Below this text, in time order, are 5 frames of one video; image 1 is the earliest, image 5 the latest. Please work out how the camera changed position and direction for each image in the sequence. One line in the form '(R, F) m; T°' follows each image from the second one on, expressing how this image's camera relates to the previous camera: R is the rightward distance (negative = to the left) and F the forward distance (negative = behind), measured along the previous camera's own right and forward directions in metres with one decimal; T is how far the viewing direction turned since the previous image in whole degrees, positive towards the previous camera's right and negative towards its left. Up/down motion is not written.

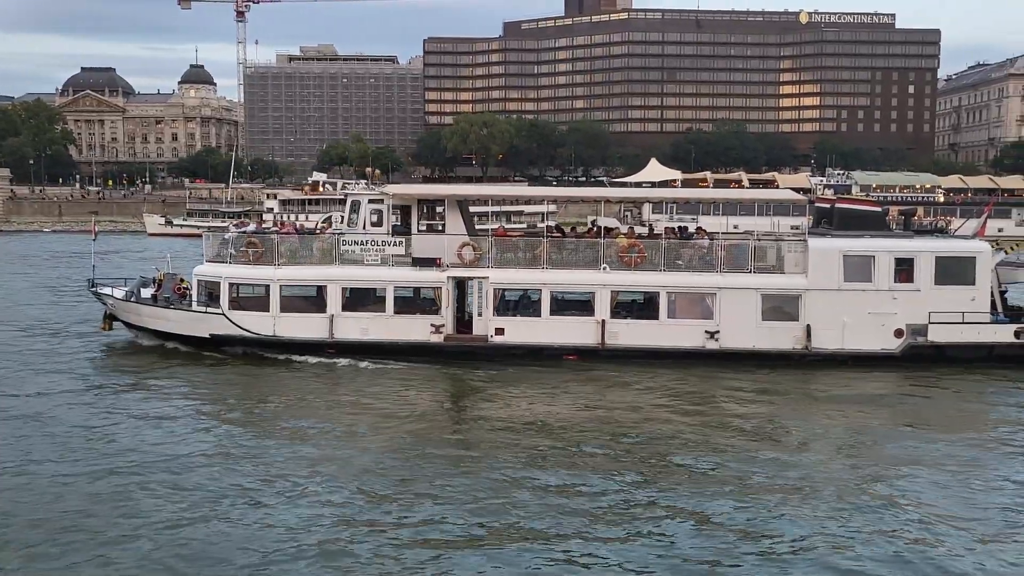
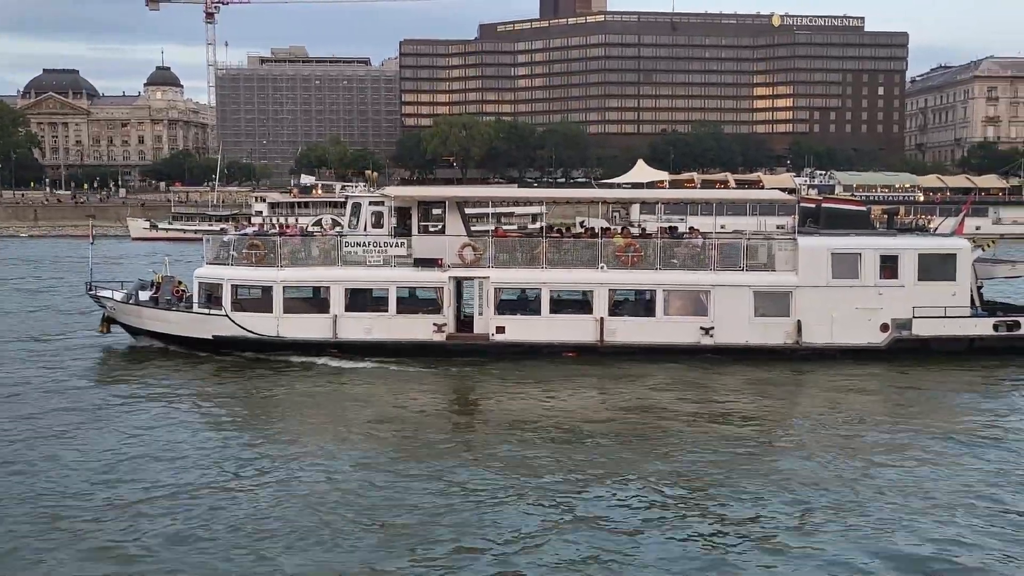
(-1.0, -0.5) m; +2°
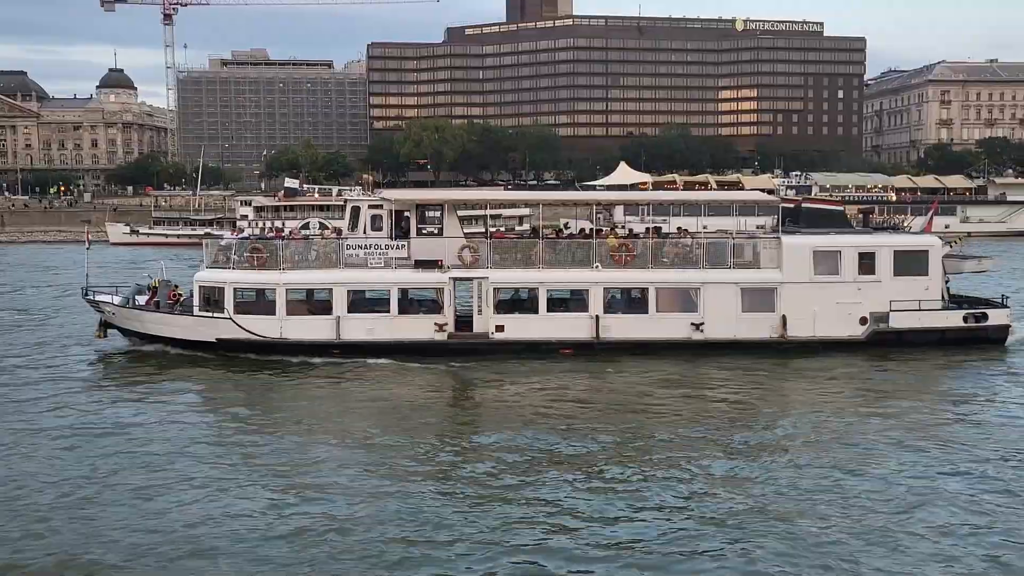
(-1.3, -0.8) m; +3°
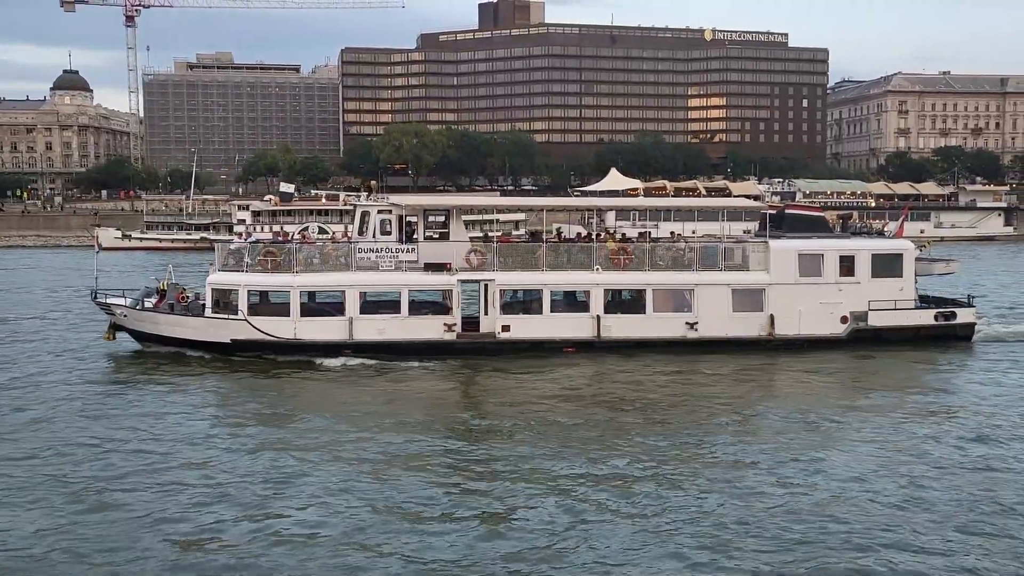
(-1.6, -1.1) m; +3°
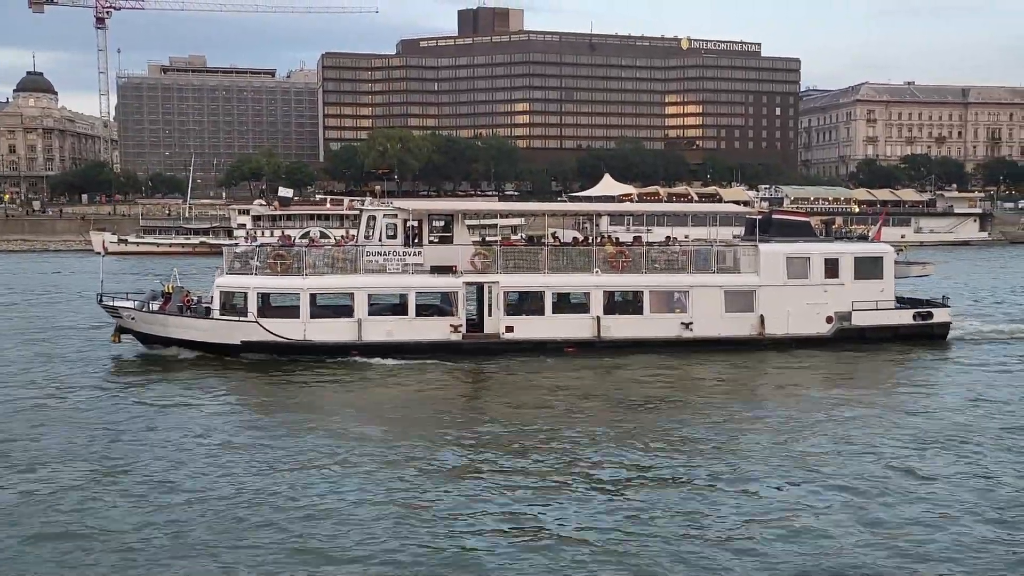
(-1.3, -0.9) m; +3°
